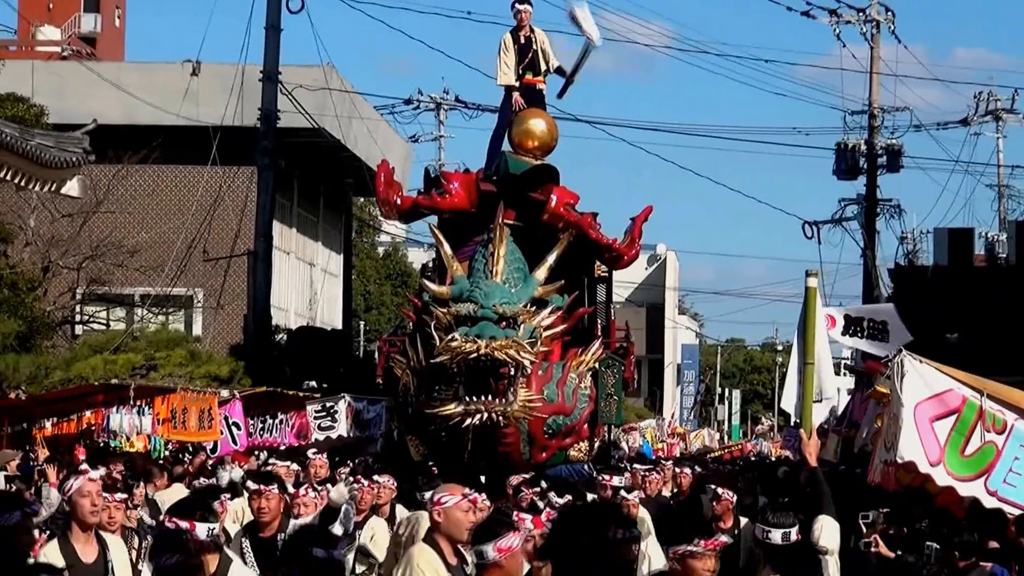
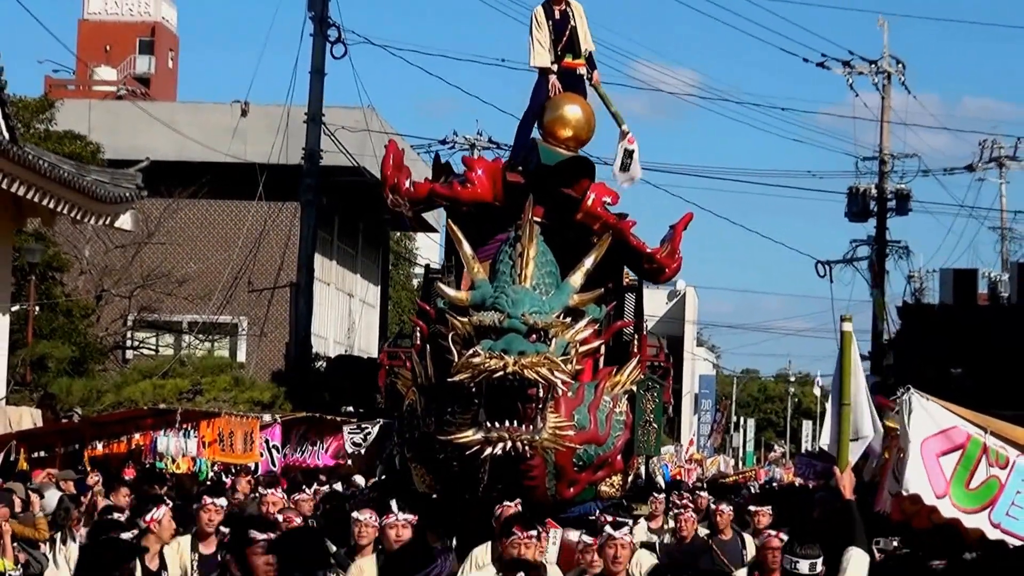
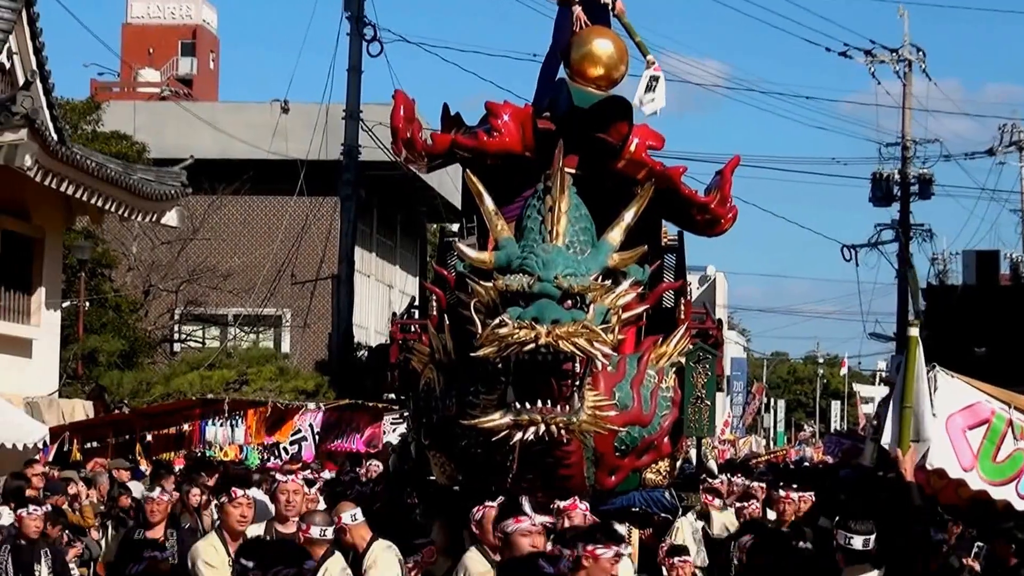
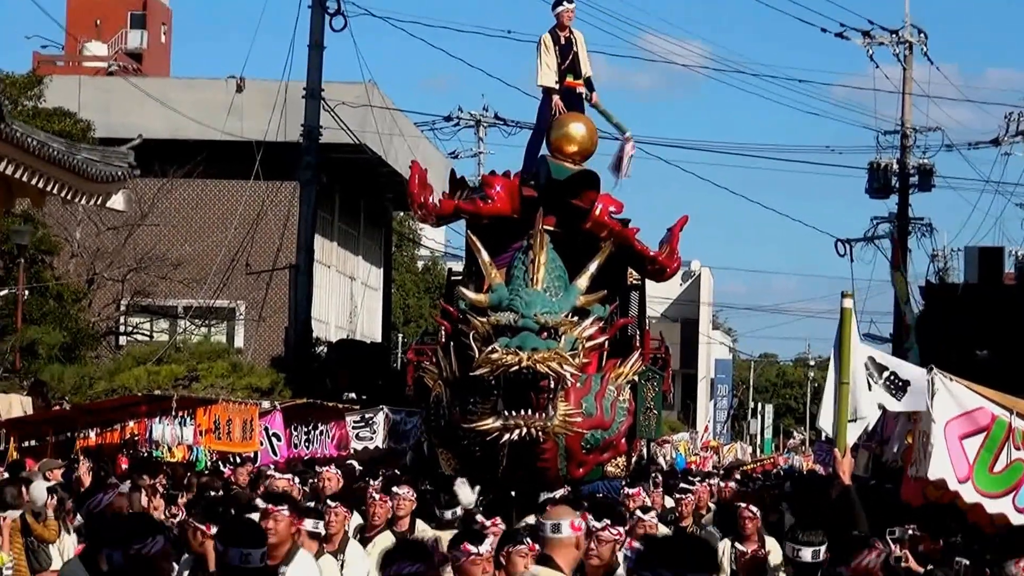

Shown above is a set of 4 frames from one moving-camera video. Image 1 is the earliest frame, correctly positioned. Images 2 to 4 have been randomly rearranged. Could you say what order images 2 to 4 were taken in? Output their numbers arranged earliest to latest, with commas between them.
4, 2, 3
